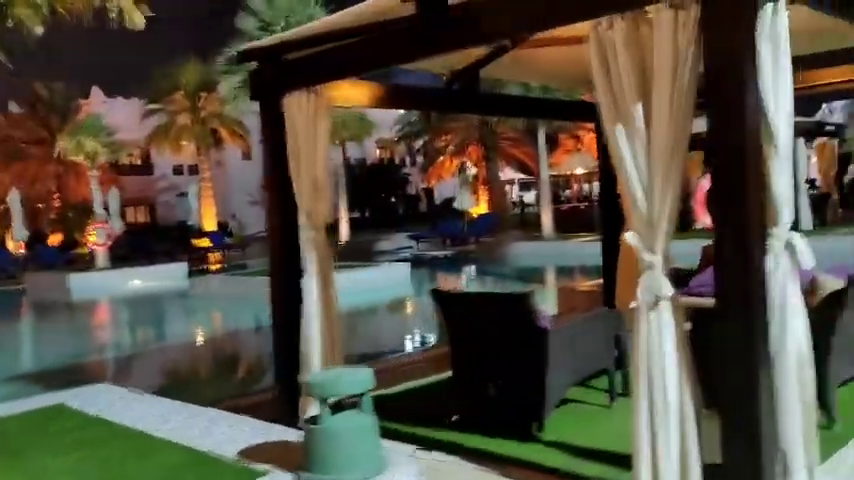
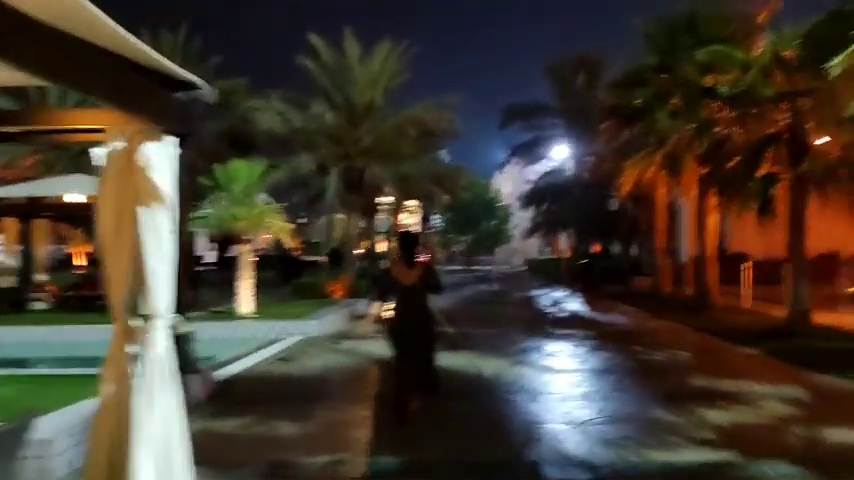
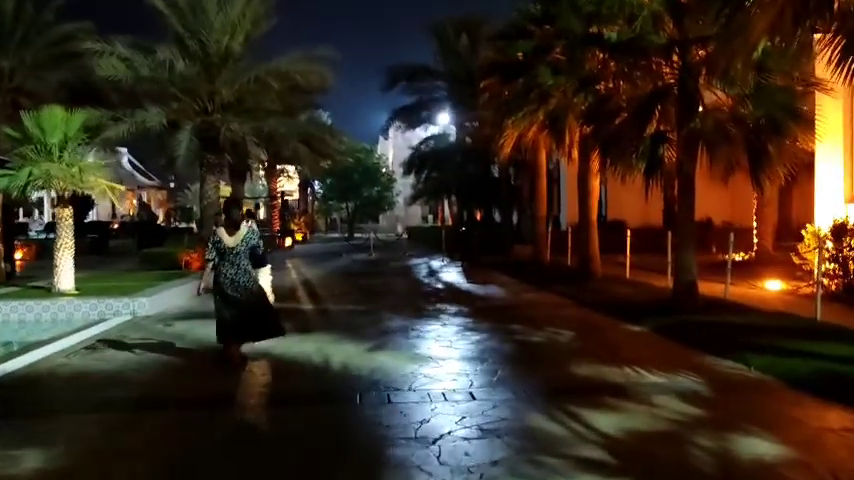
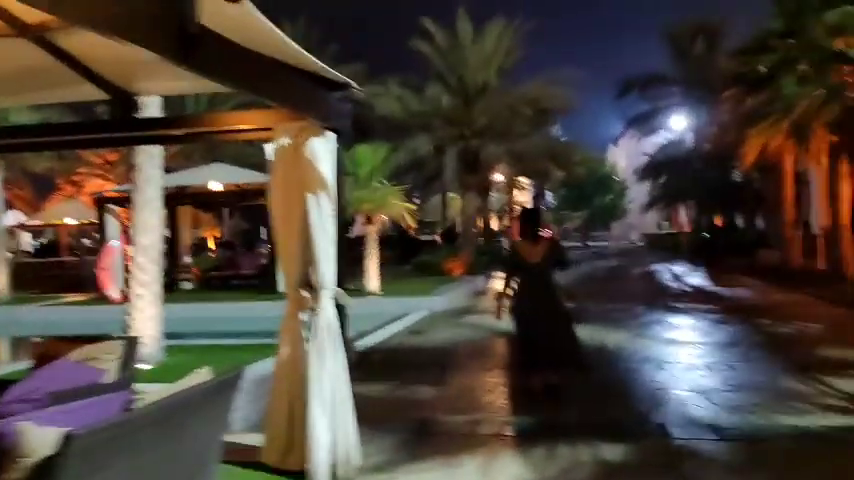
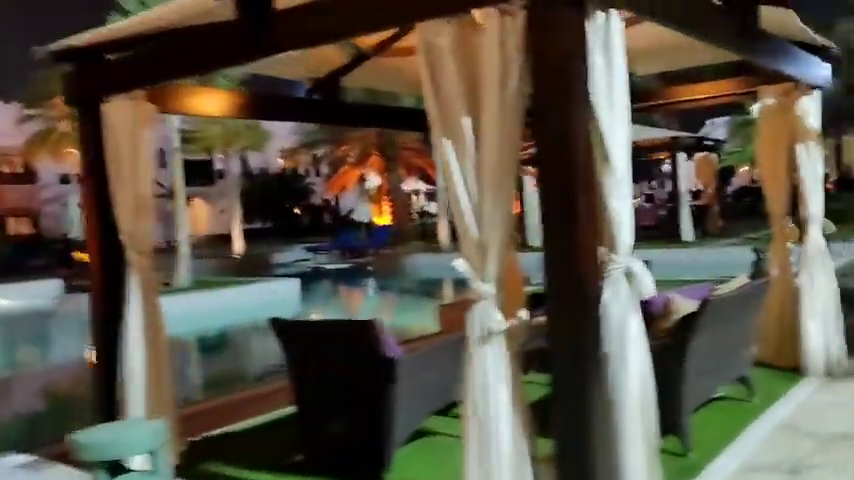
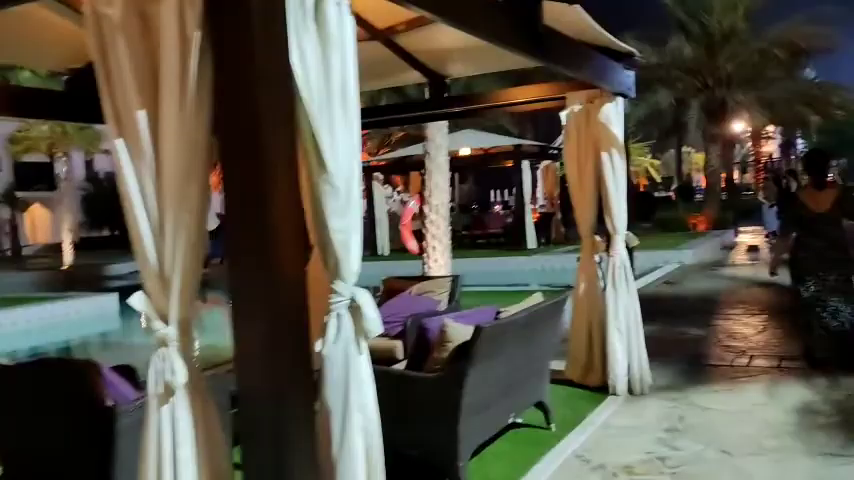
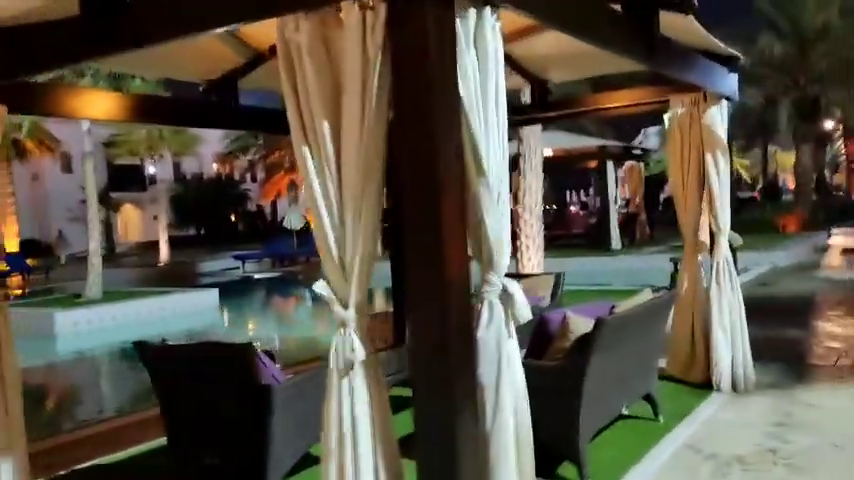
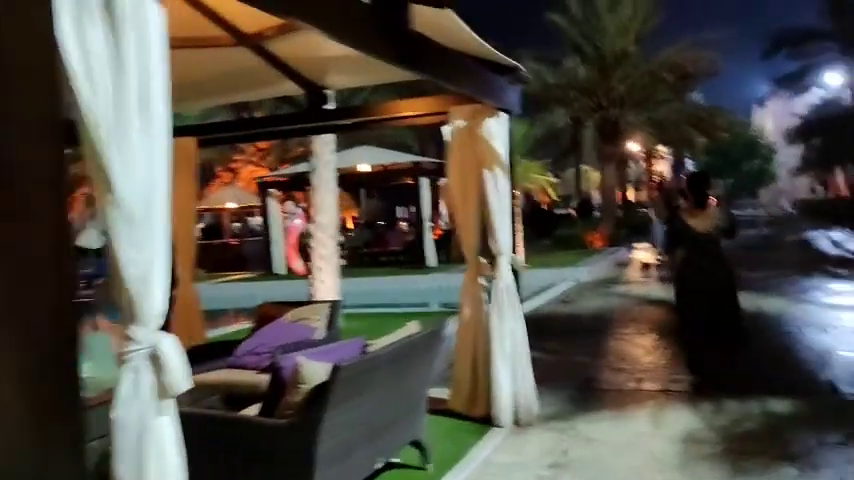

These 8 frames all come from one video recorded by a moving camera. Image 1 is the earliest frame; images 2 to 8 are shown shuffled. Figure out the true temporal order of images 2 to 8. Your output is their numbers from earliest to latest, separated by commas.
5, 7, 6, 8, 4, 2, 3
